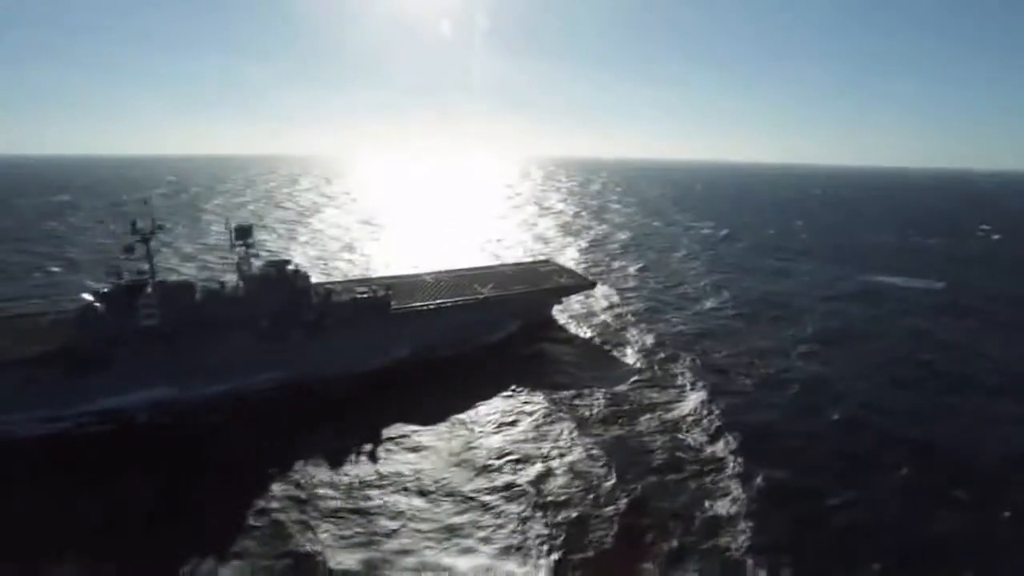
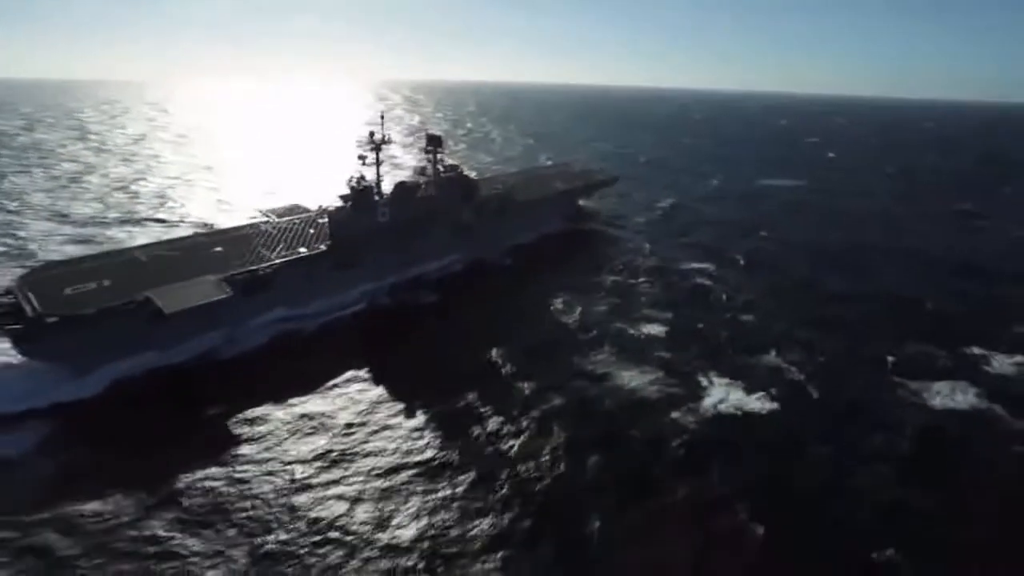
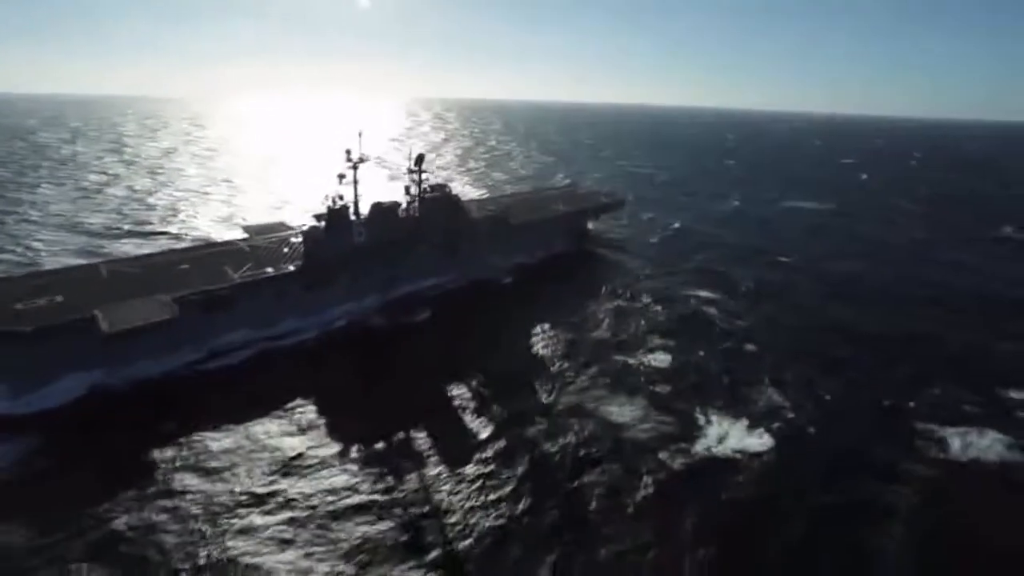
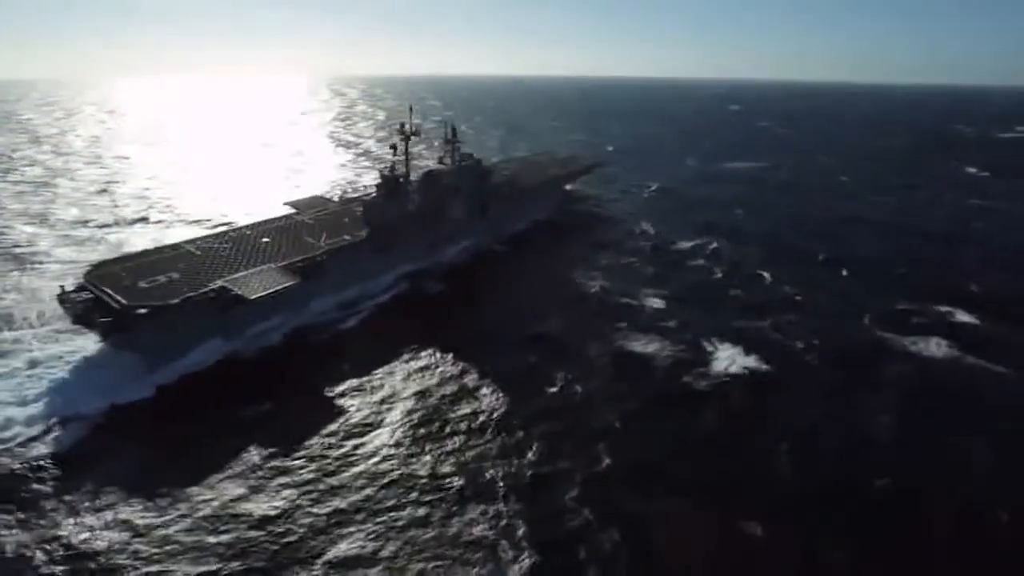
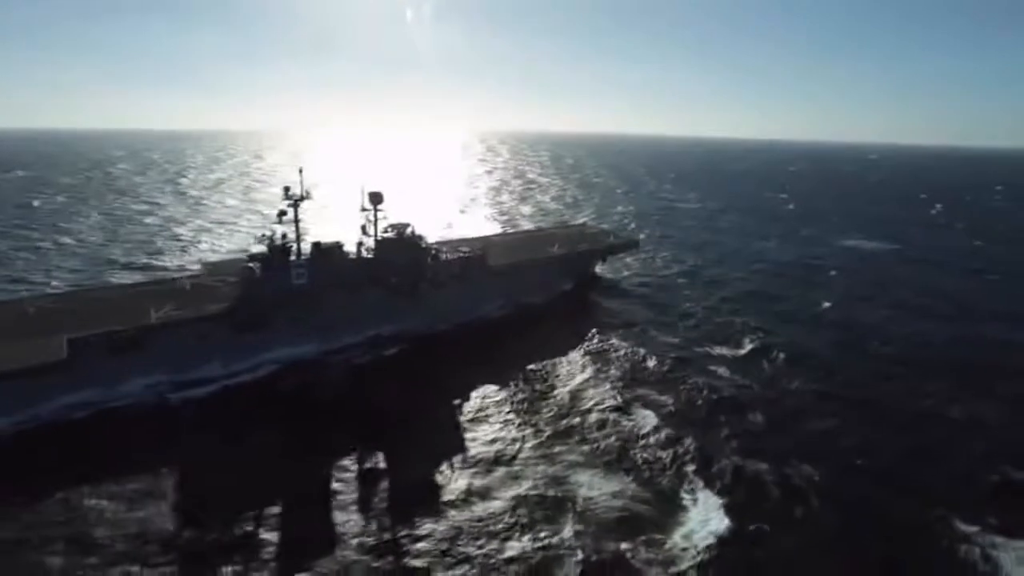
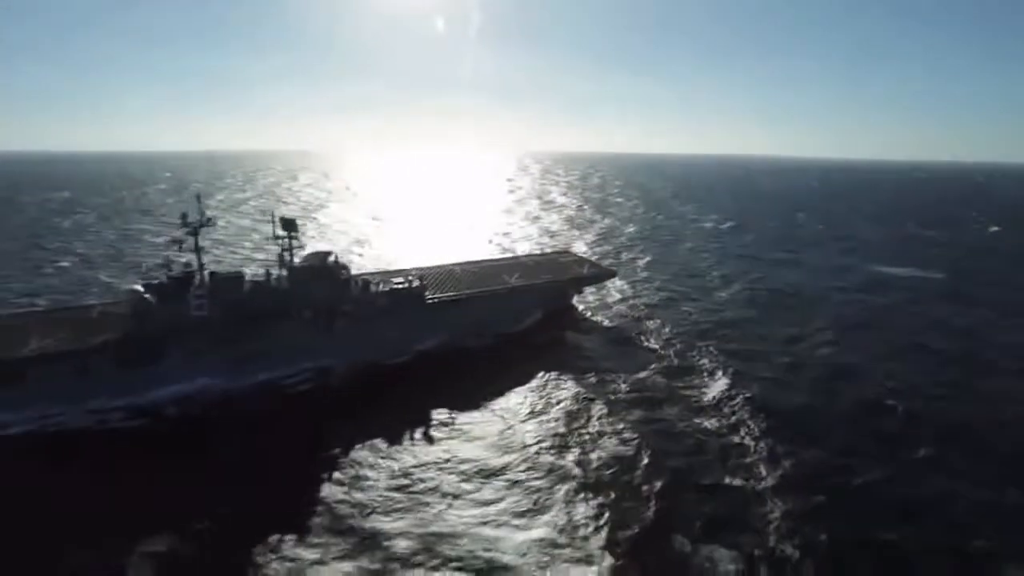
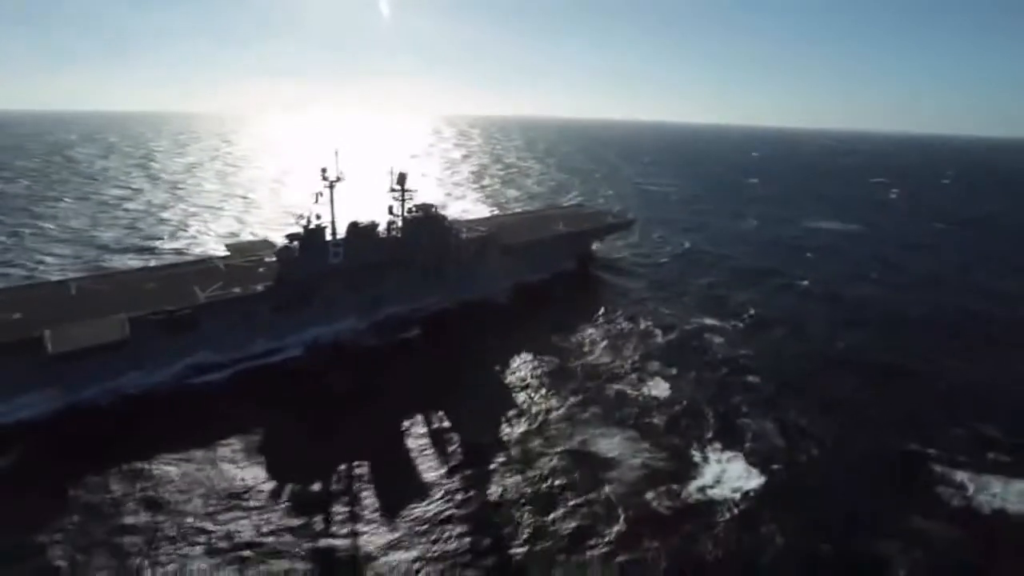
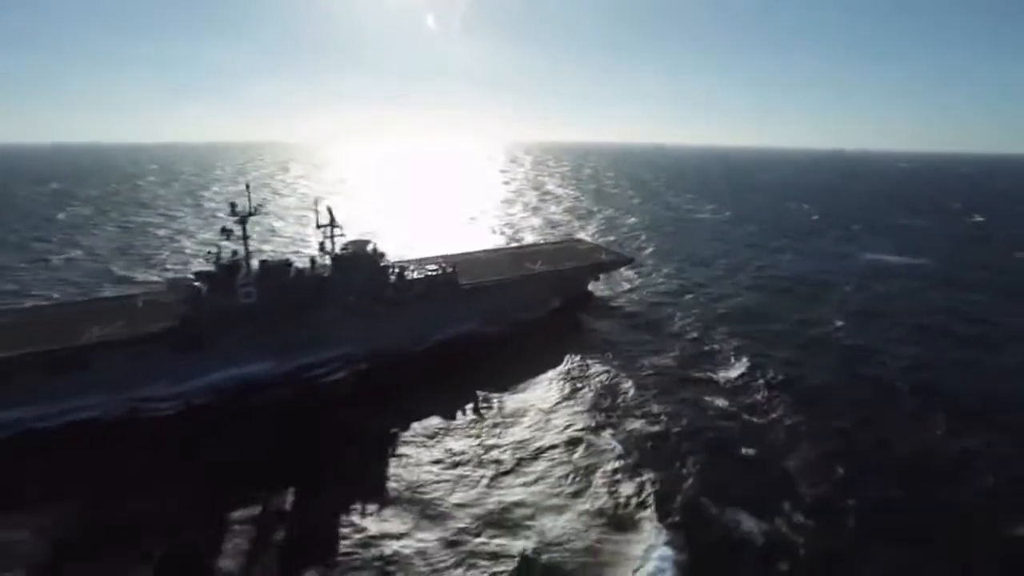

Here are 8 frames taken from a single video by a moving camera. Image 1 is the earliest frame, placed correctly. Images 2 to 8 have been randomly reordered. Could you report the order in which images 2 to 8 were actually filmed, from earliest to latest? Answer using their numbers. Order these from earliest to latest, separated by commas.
6, 8, 5, 7, 3, 2, 4
